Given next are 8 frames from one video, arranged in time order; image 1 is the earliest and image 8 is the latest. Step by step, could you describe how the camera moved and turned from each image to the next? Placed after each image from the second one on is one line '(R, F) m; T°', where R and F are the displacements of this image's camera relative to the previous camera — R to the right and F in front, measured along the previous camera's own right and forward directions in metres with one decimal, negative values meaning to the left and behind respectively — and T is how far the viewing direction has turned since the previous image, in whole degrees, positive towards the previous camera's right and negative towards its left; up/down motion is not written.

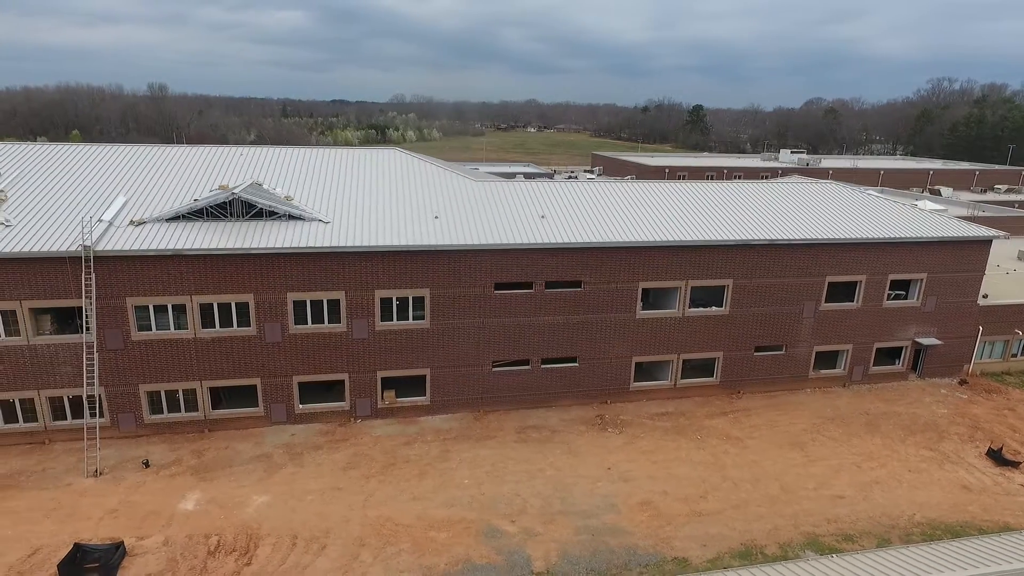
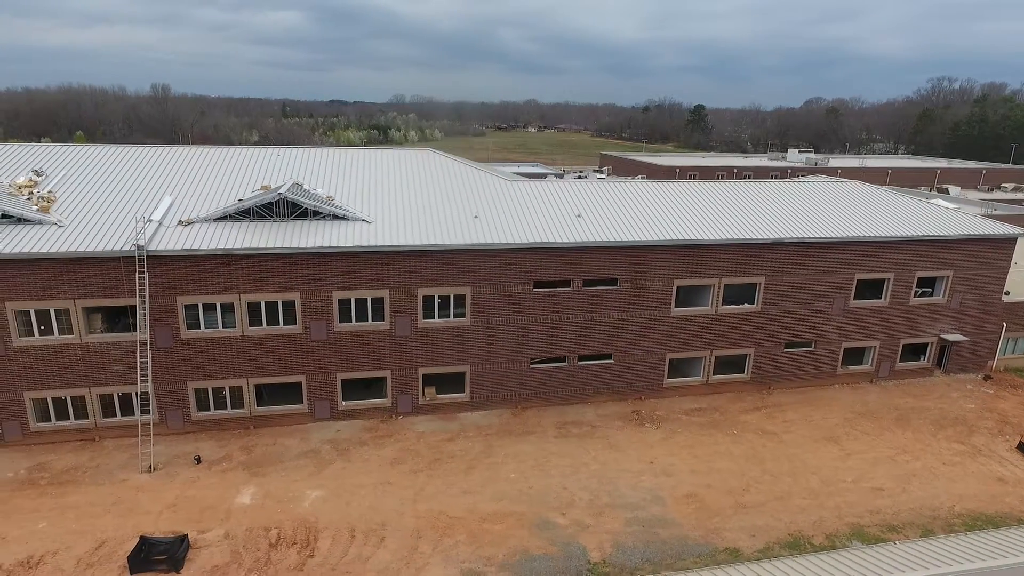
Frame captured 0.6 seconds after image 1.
(-1.6, -0.4) m; 0°
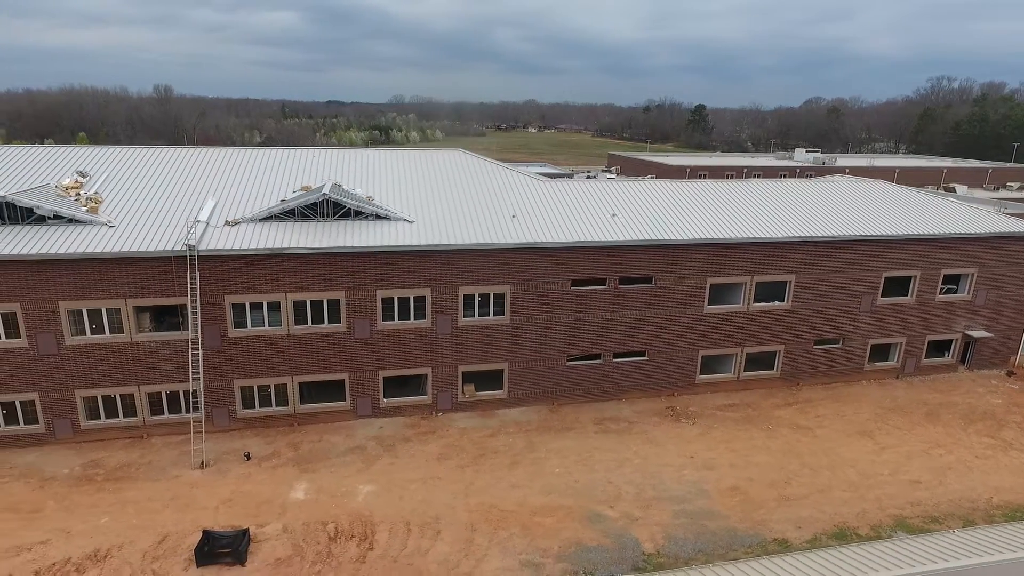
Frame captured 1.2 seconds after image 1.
(-1.6, -0.4) m; 0°
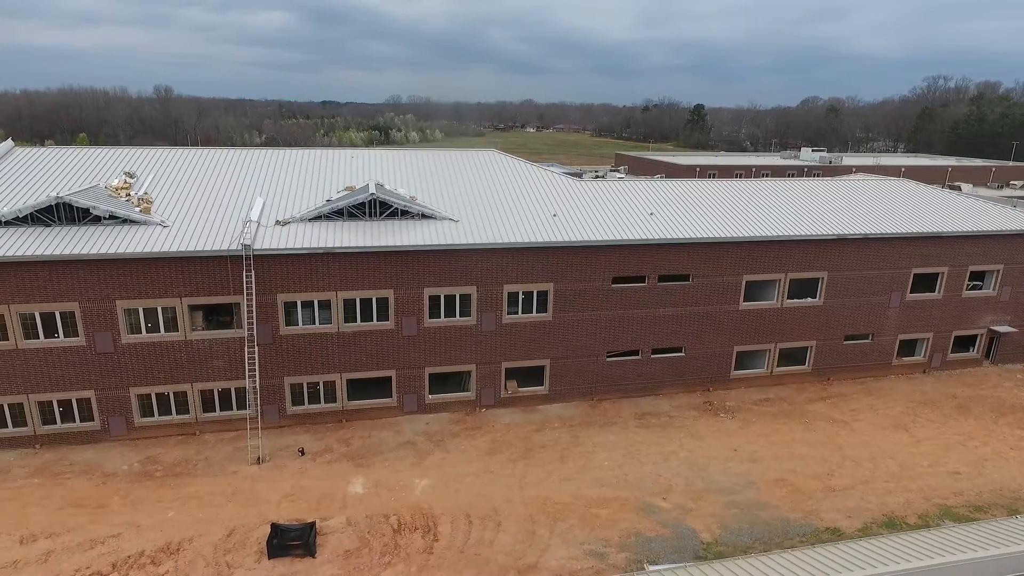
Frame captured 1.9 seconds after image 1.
(-1.9, -0.4) m; 0°
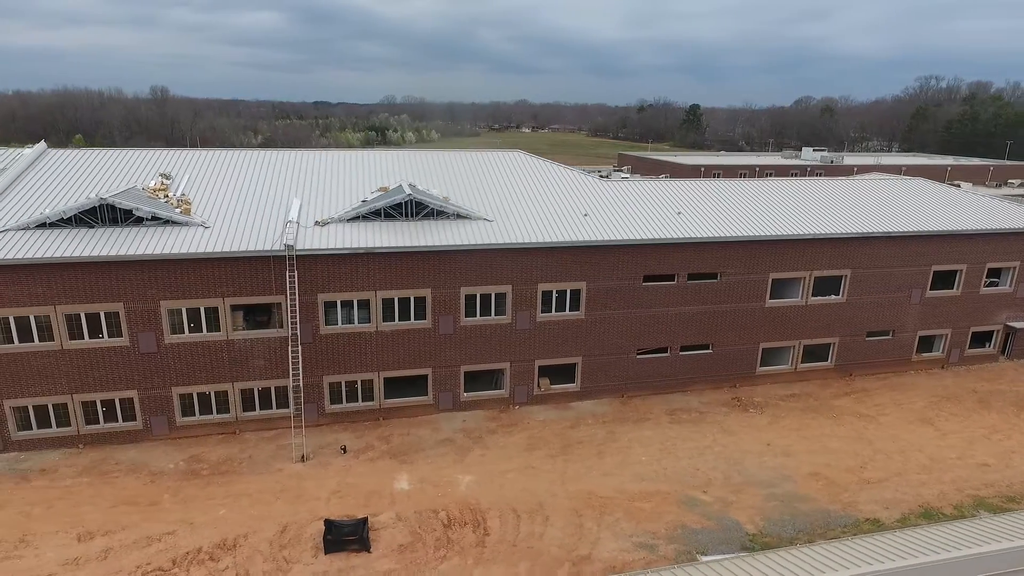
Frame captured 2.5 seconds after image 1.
(-1.7, -0.3) m; +1°
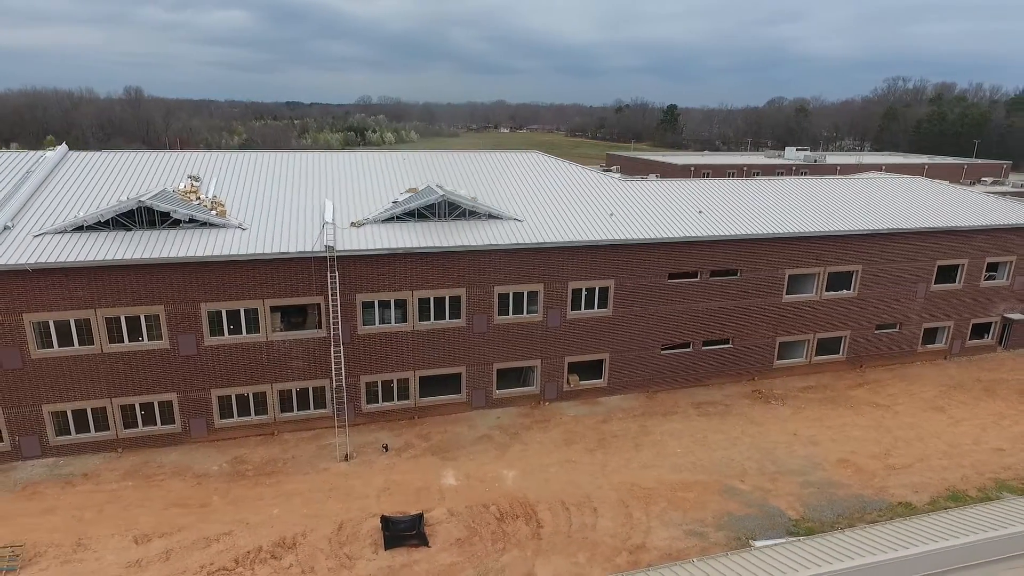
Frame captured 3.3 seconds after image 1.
(-2.3, -0.4) m; +2°
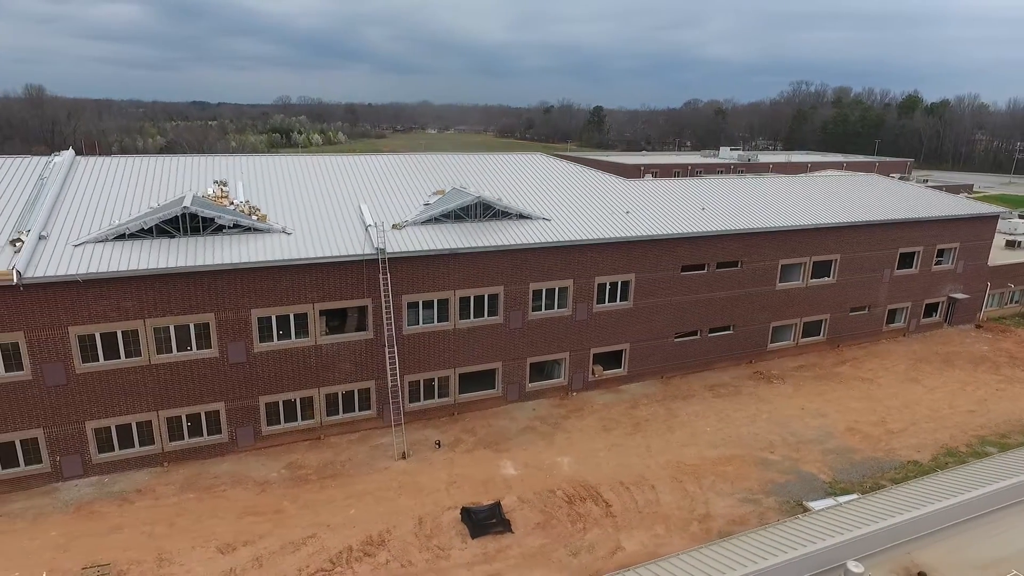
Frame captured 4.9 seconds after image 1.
(-4.5, -0.7) m; +7°
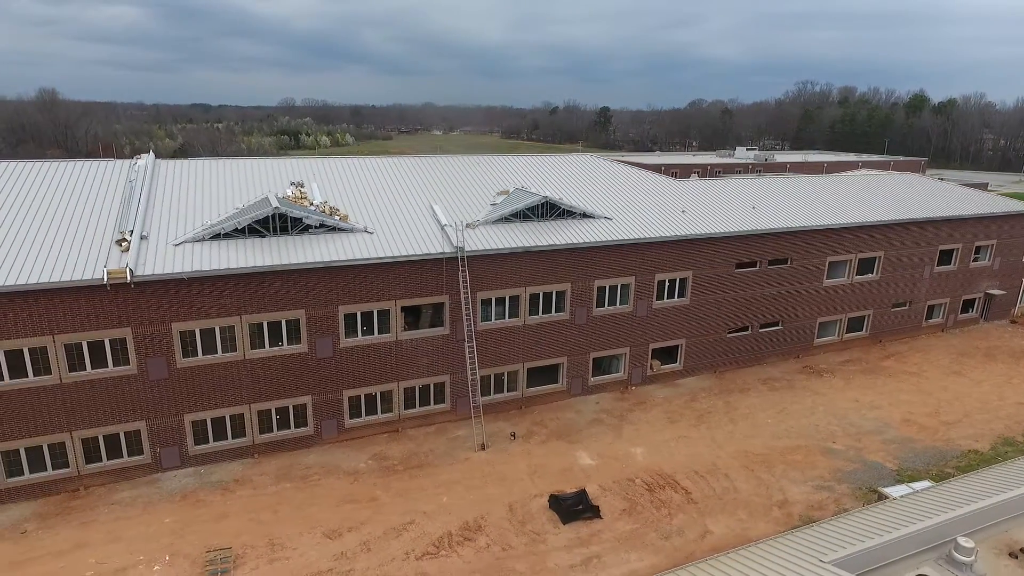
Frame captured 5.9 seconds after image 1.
(-2.8, -0.8) m; 0°
